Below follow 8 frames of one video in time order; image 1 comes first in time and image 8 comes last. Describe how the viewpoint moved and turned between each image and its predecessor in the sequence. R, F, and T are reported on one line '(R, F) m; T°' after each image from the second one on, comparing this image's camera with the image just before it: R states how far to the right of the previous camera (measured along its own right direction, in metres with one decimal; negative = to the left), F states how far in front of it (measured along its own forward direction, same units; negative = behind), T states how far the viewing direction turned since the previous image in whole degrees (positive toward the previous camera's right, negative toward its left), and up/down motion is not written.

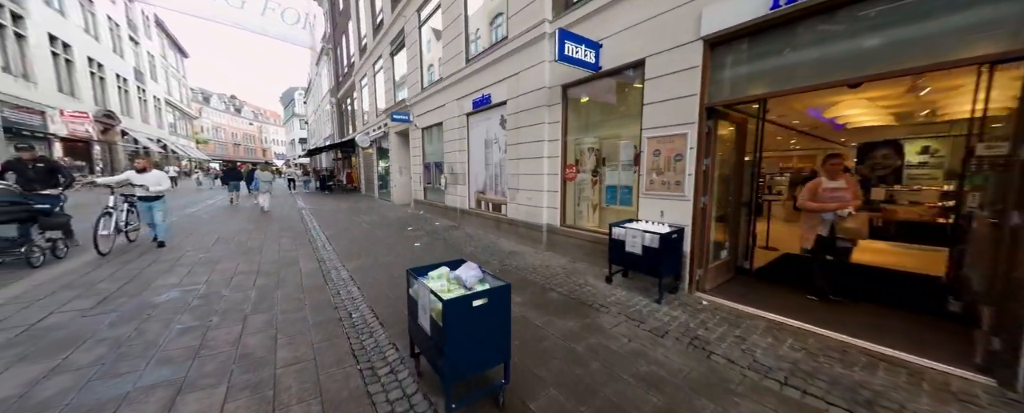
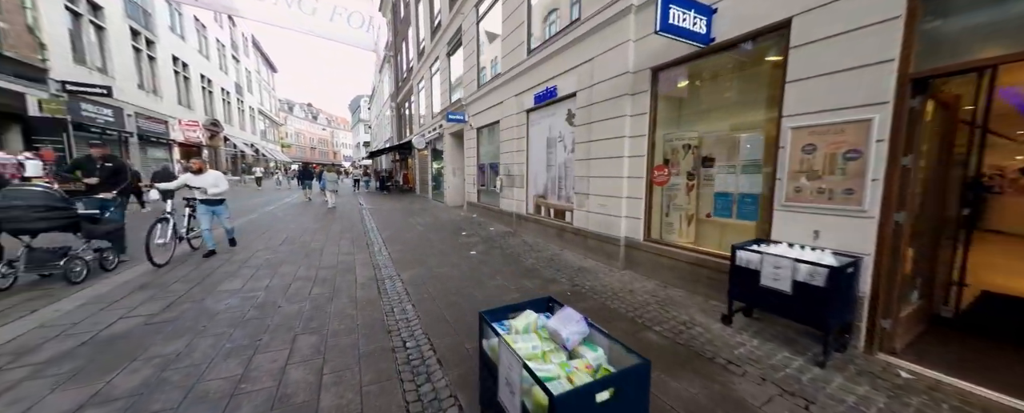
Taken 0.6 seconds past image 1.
(-0.4, +0.7) m; -9°
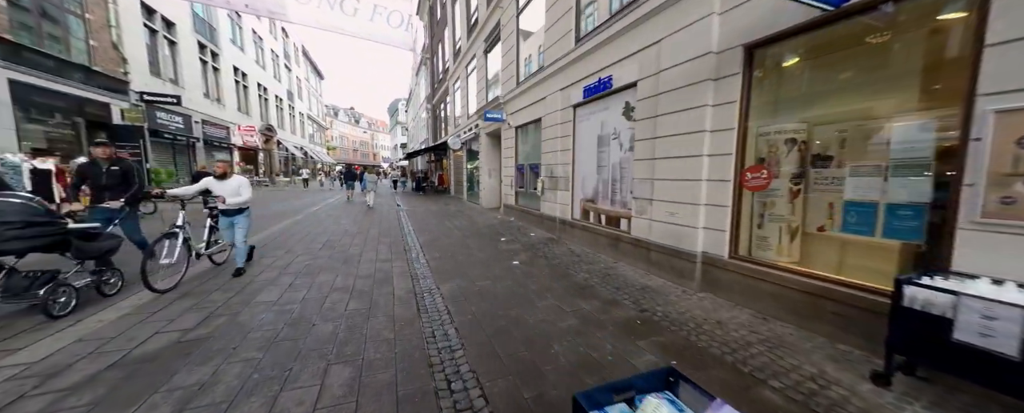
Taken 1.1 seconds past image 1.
(-0.3, +0.5) m; -6°
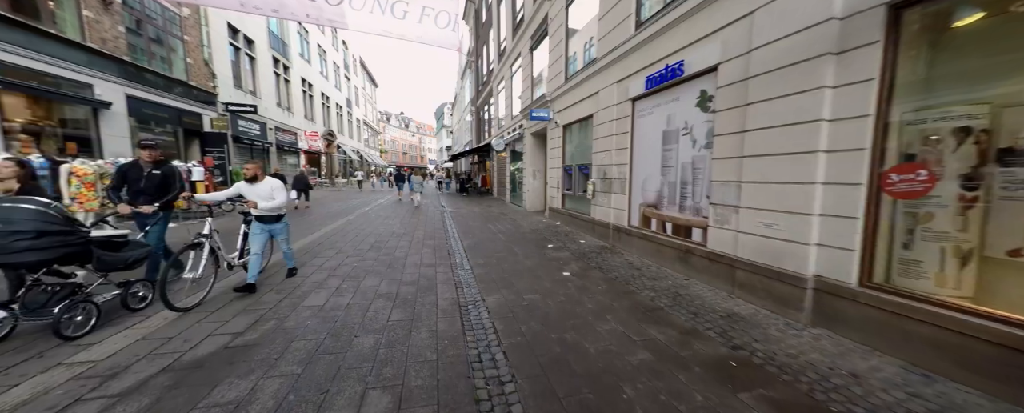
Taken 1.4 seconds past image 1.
(-0.2, +0.4) m; -8°
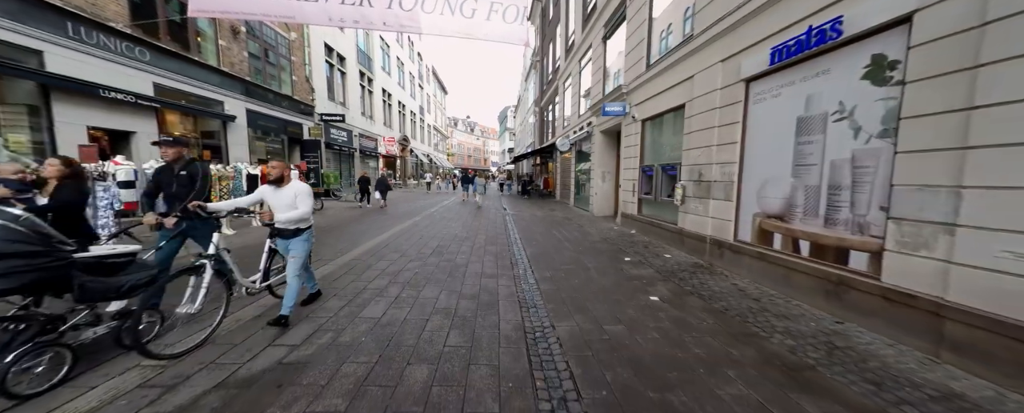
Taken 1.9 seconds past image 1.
(-0.2, +0.6) m; -12°
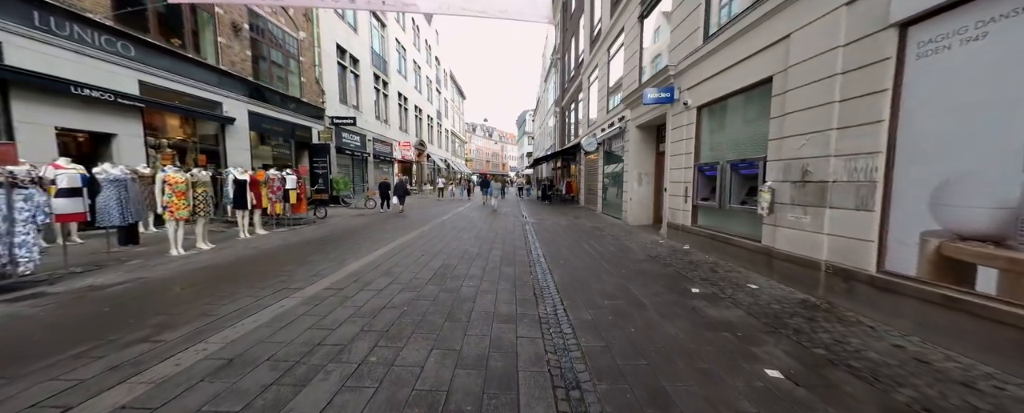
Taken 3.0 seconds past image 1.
(-0.1, +1.4) m; -4°
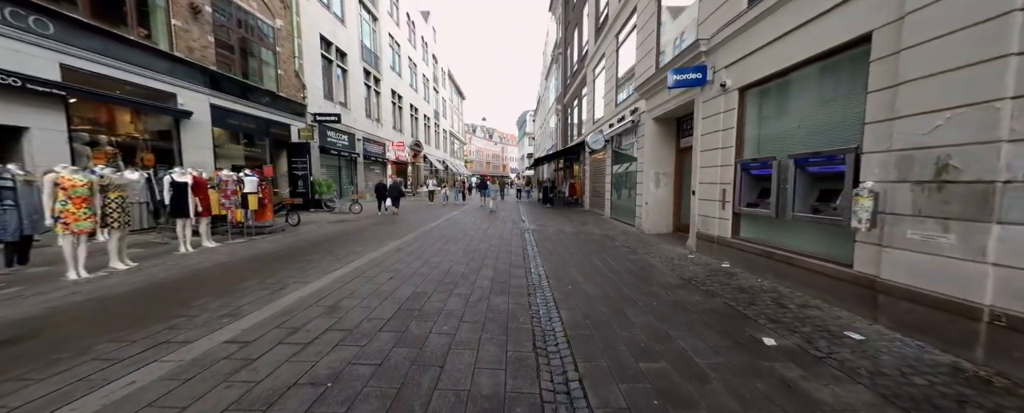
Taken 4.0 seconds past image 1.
(+0.1, +1.3) m; 0°
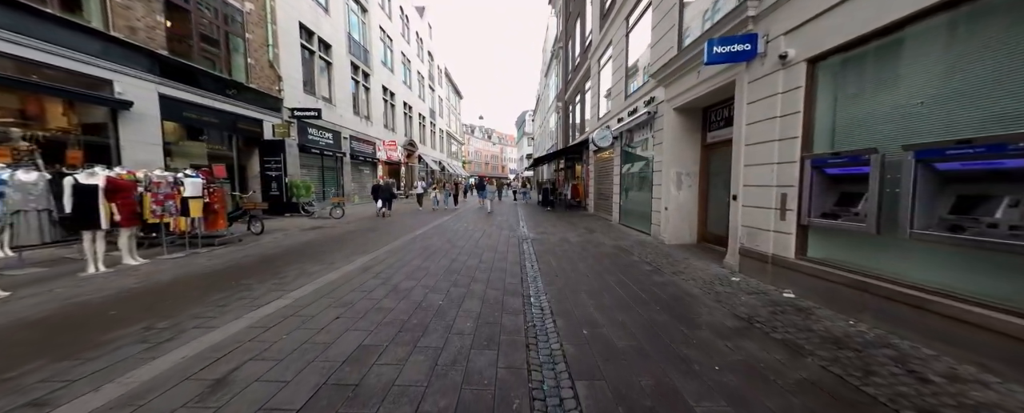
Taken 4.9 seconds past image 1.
(+0.1, +1.3) m; 0°
